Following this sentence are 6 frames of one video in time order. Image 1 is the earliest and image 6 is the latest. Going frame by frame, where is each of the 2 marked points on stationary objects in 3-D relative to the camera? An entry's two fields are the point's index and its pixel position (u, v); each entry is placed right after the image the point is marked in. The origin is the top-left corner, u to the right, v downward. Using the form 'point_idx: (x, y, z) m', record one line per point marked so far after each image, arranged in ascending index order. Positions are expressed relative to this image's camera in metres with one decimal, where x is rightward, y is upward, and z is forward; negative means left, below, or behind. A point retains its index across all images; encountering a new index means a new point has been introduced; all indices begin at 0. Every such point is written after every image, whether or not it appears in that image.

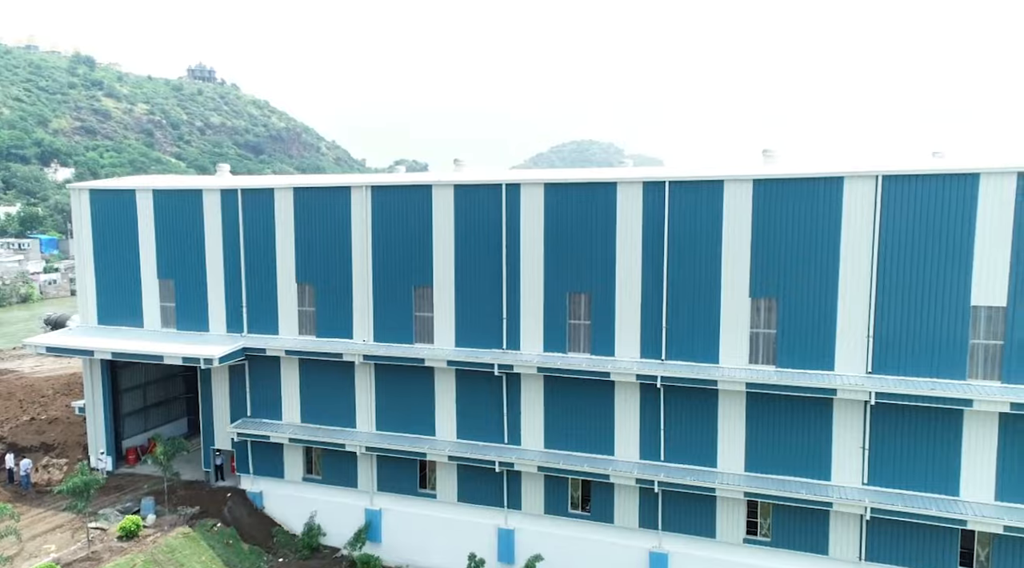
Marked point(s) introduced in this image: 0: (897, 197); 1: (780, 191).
0: (+8.3, +1.9, +18.4) m
1: (+6.1, +2.1, +19.4) m
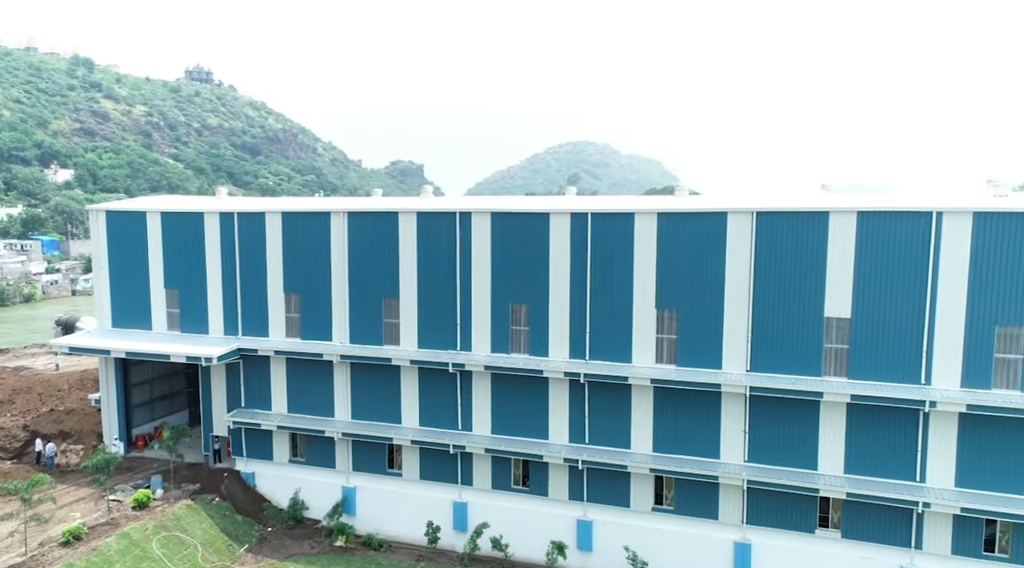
0: (+6.9, +1.5, +22.7) m
1: (+4.6, +1.7, +23.7) m
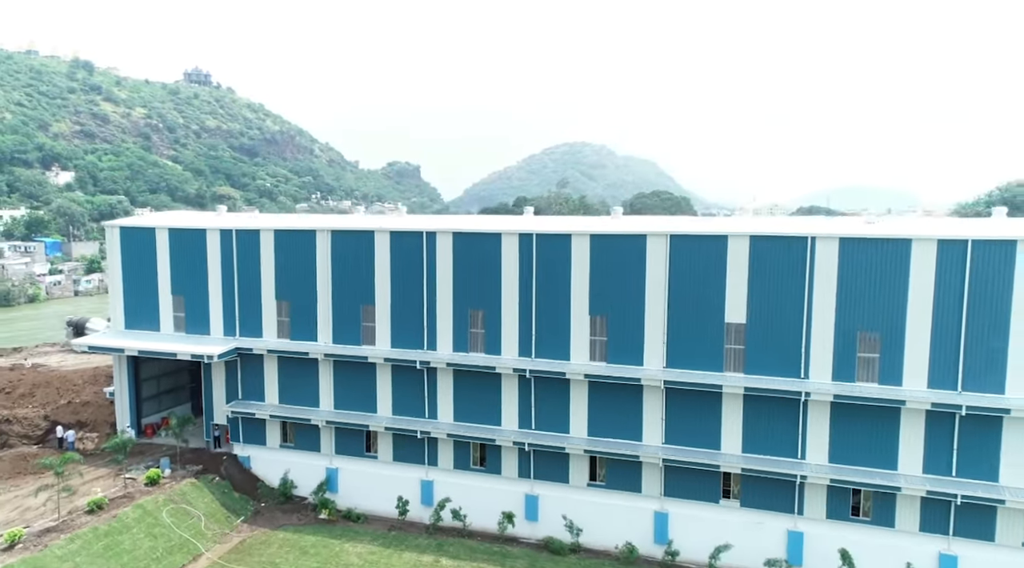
0: (+5.4, +1.1, +27.1) m
1: (+3.1, +1.3, +28.1) m
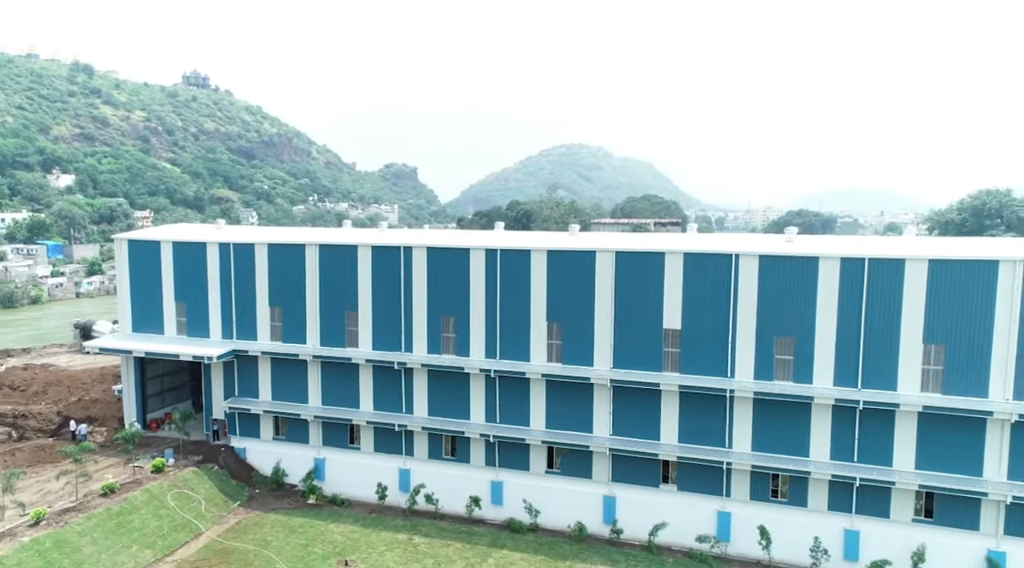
0: (+4.1, +0.8, +30.8) m
1: (+1.9, +1.0, +31.8) m
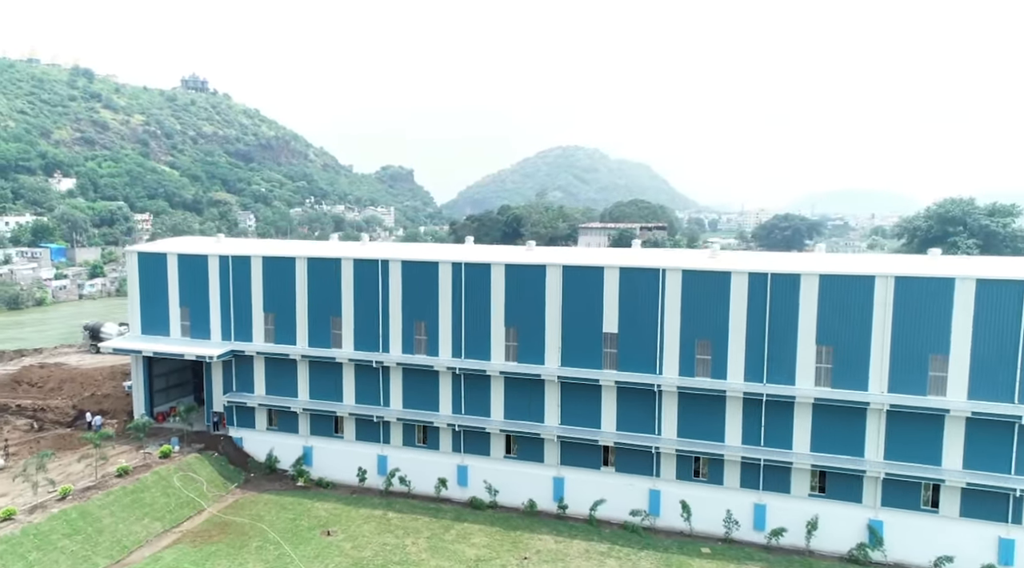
0: (+2.4, +0.4, +35.7) m
1: (+0.2, +0.6, +36.6) m
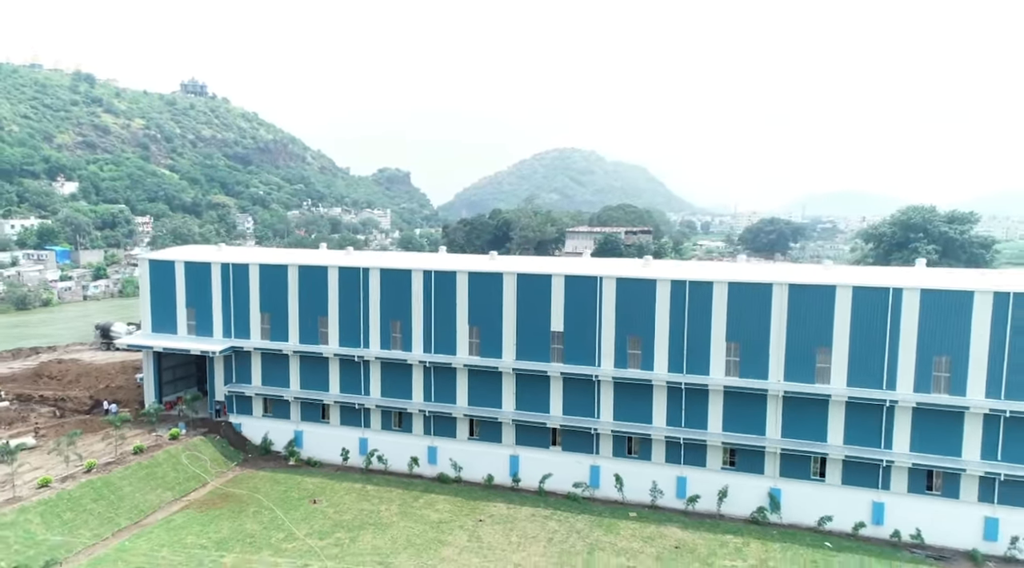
0: (+0.6, +0.1, +41.5) m
1: (-1.7, +0.3, +42.5) m
